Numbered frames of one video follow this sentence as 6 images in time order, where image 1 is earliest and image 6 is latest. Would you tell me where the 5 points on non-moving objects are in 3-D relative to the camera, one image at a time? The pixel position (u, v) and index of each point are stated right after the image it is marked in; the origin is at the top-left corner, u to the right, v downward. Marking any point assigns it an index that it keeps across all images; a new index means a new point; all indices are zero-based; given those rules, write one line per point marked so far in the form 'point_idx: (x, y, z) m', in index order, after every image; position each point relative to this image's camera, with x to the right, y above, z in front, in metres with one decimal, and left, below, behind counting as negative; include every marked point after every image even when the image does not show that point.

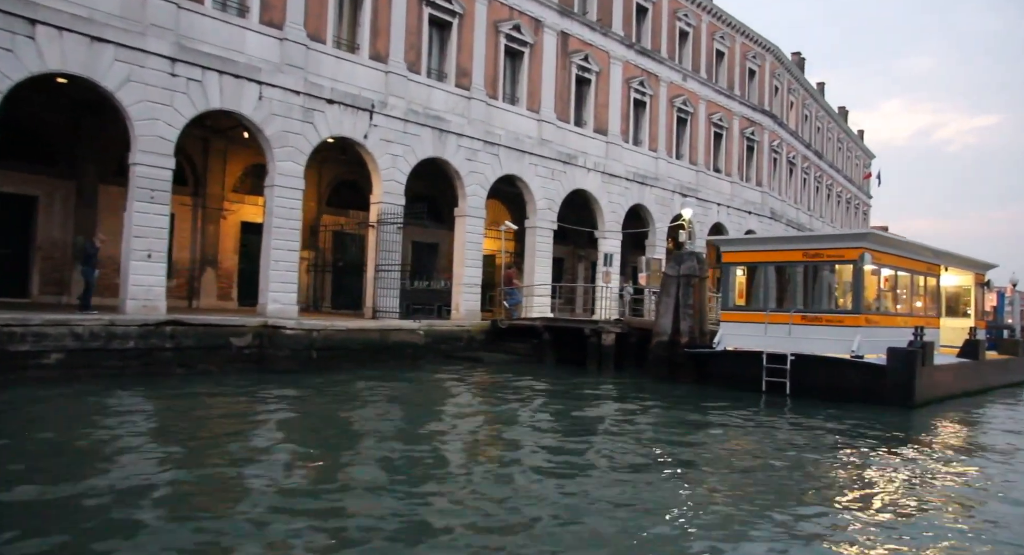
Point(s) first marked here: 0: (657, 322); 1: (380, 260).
0: (+3.2, -1.0, +16.0) m
1: (-3.2, +0.4, +17.7) m
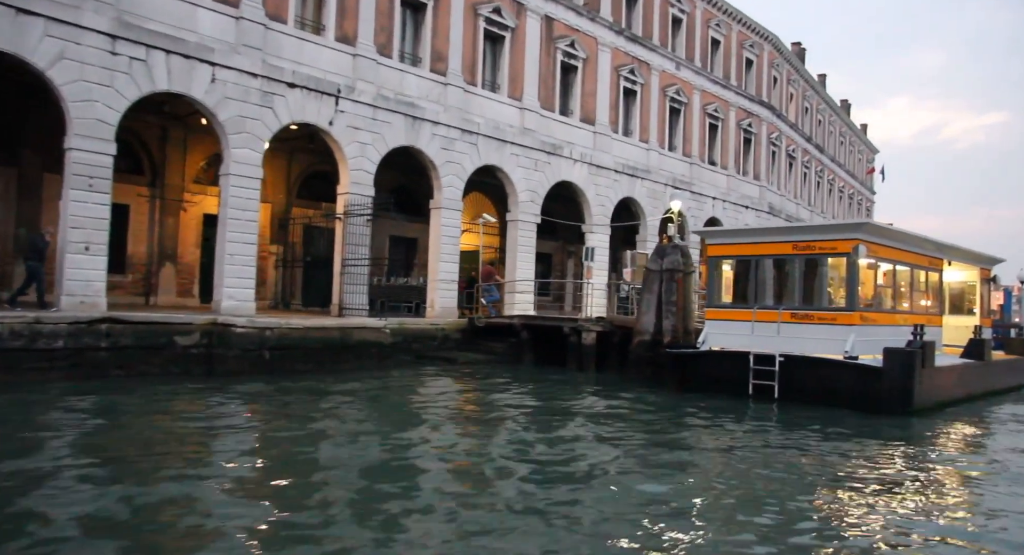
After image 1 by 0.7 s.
0: (+2.6, -0.9, +14.9) m
1: (-3.8, +0.6, +16.7) m
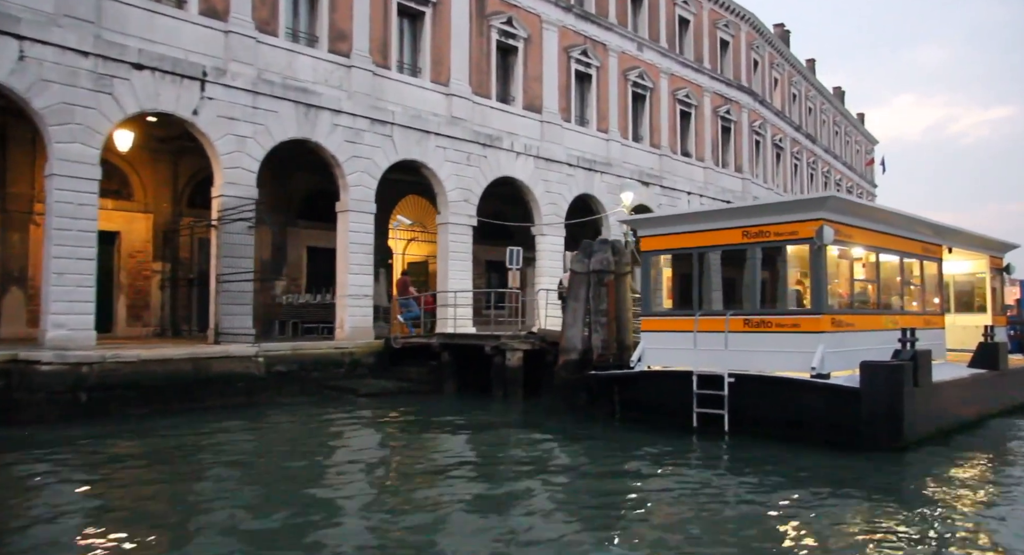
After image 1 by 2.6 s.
0: (+0.9, -0.9, +12.1) m
1: (-5.5, +0.2, +13.9) m
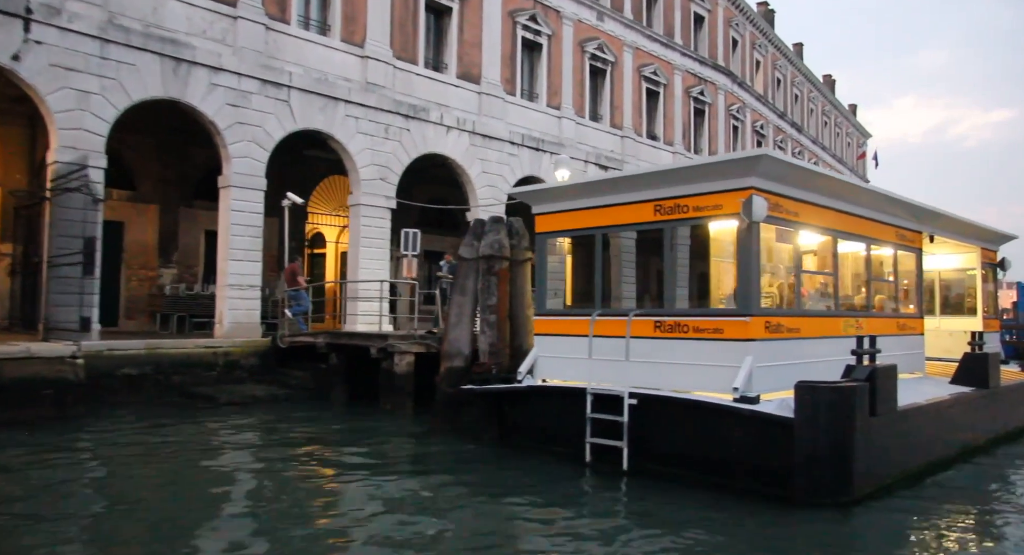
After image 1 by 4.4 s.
0: (-0.9, -0.8, +9.7) m
1: (-7.2, +0.4, +11.5) m
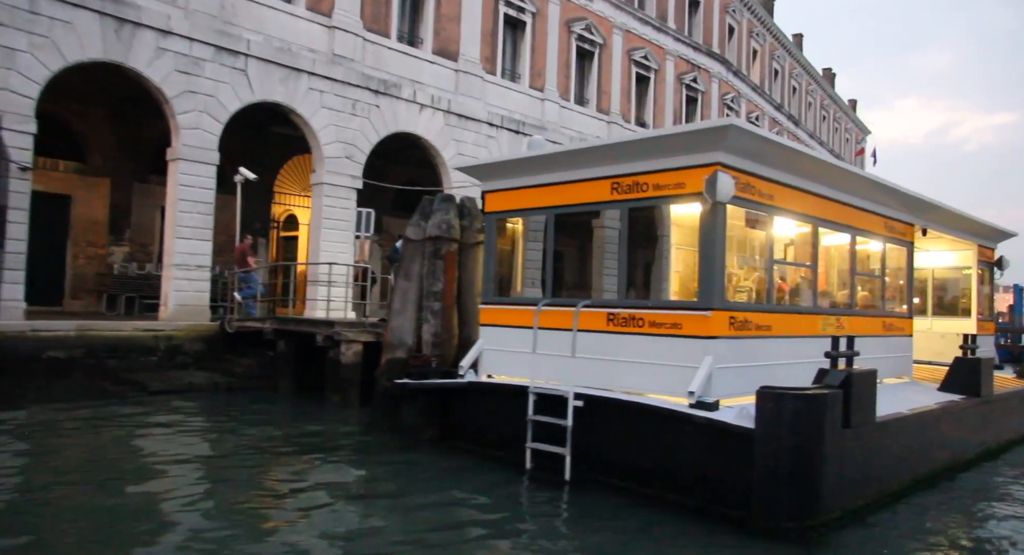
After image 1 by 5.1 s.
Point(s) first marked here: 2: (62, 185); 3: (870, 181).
0: (-1.5, -0.6, +8.9) m
1: (-7.8, +0.8, +10.6) m
2: (-9.0, +1.9, +14.5) m
3: (+3.9, +1.1, +8.0) m
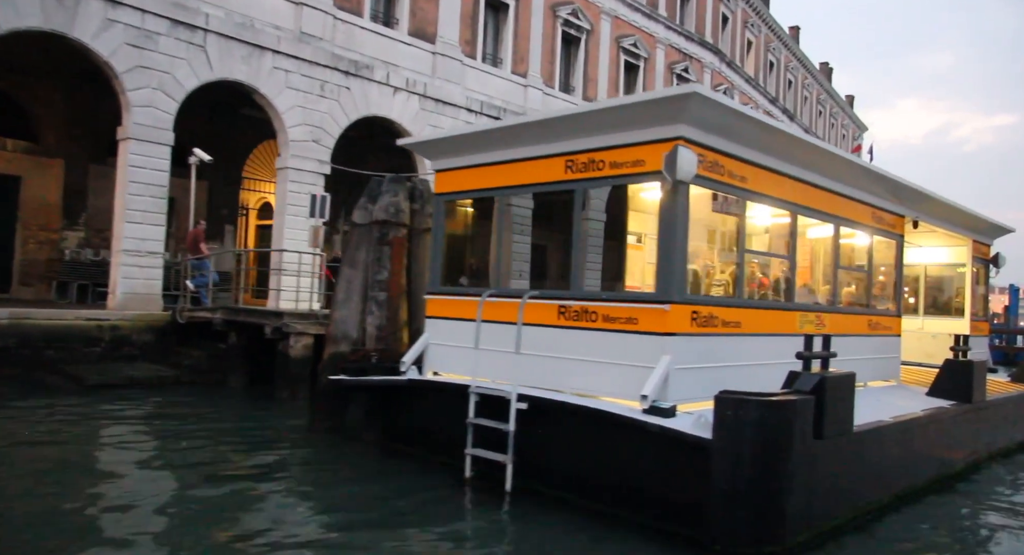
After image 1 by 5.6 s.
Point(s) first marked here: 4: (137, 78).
0: (-2.0, -0.4, +8.2) m
1: (-8.3, +1.1, +9.9) m
2: (-9.5, +2.1, +13.8) m
3: (+3.4, +1.1, +7.3) m
4: (-6.2, +3.3, +12.1) m
